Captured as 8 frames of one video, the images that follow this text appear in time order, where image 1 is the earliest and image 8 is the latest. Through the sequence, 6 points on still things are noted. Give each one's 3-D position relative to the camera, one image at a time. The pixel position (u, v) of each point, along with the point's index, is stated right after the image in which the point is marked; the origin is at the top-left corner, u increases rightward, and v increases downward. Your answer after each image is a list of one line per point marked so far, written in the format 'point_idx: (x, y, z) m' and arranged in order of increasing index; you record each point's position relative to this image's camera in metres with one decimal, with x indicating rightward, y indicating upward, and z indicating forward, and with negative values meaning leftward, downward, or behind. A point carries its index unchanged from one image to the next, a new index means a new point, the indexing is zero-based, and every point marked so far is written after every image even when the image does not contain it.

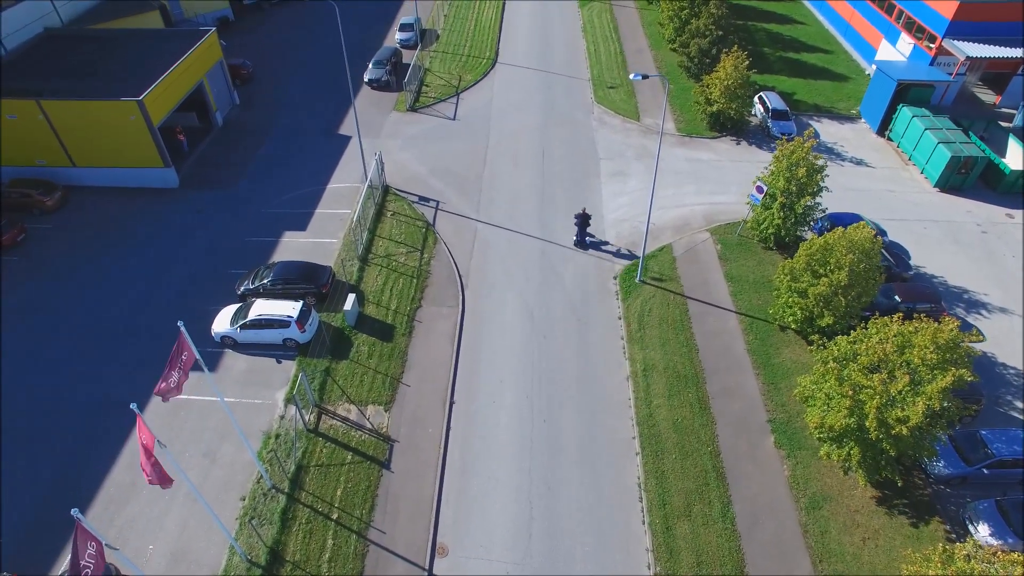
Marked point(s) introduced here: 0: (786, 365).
0: (+6.9, -1.9, +17.9) m
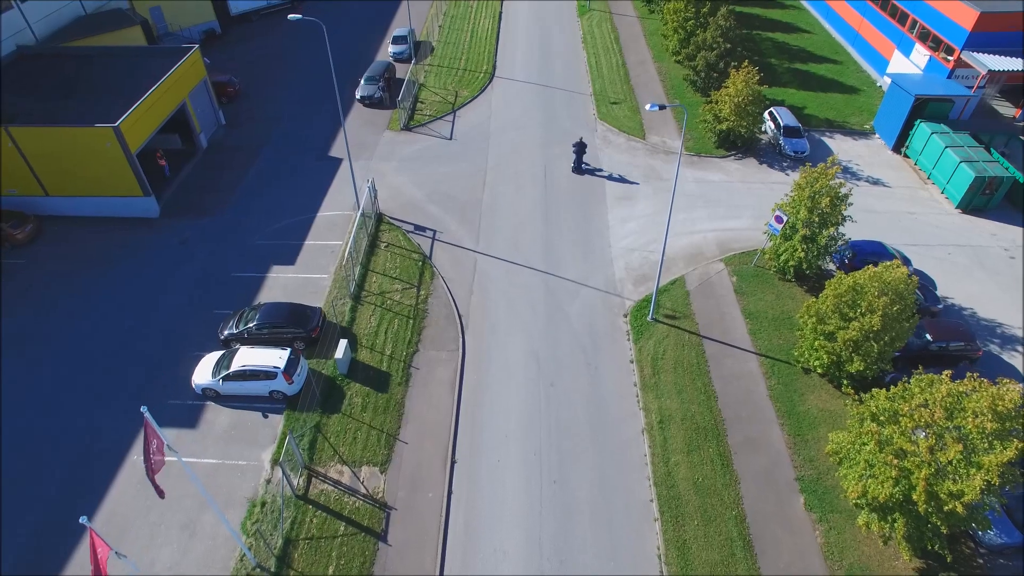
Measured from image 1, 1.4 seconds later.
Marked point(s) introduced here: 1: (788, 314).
0: (+7.0, -2.9, +16.6) m
1: (+7.4, -0.7, +19.3) m
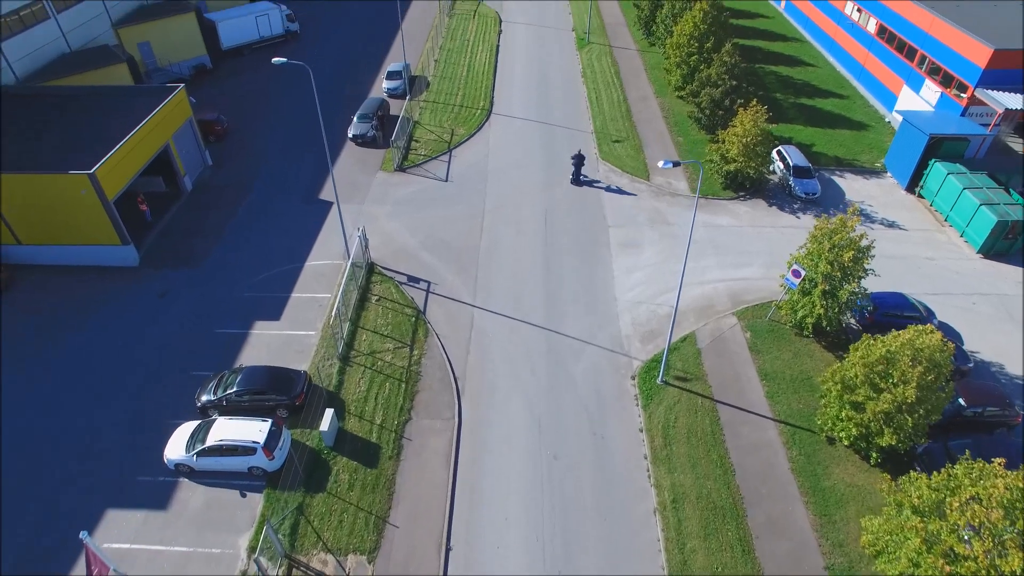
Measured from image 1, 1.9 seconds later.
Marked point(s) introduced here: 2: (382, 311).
0: (+7.0, -4.3, +15.3) m
1: (+7.4, -2.2, +18.0) m
2: (-3.6, -0.7, +19.9) m
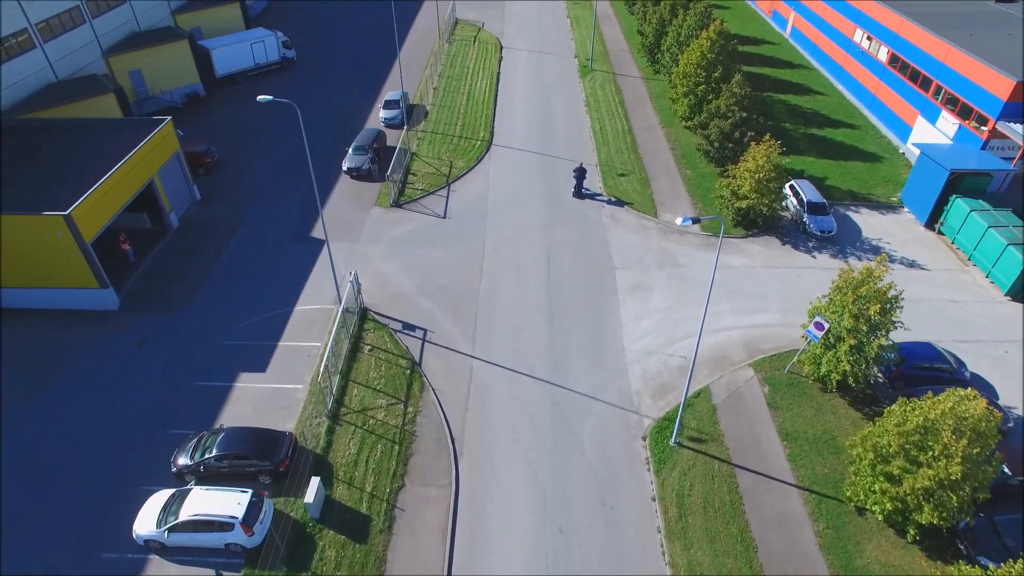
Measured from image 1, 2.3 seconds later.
0: (+7.0, -5.5, +13.9) m
1: (+7.5, -3.4, +16.7) m
2: (-3.6, -1.9, +18.6) m
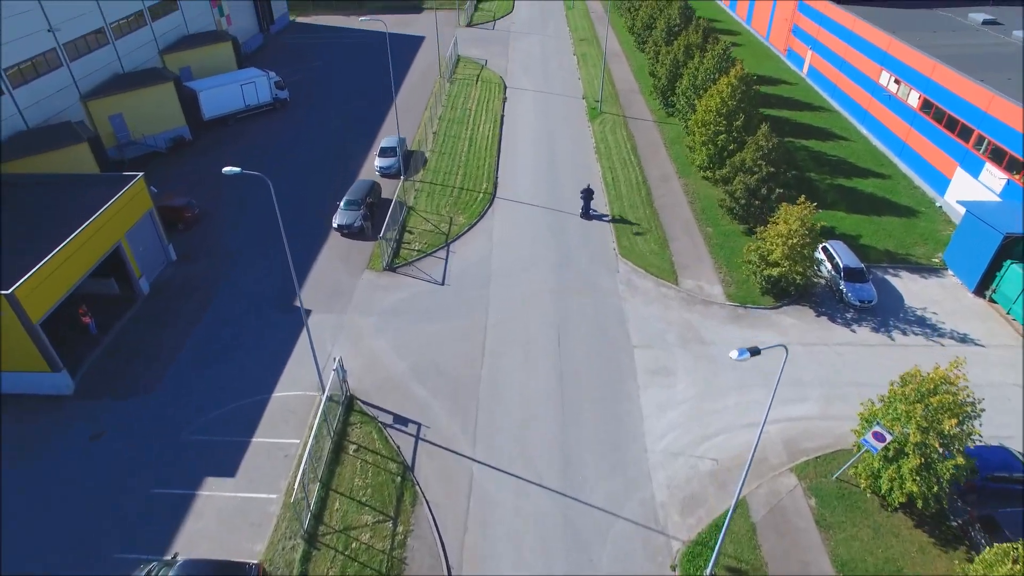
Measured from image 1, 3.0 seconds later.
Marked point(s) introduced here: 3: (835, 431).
0: (+7.1, -7.5, +11.3) m
1: (+7.6, -5.5, +14.2) m
2: (-3.4, -4.0, +16.2) m
3: (+7.8, -3.4, +17.3) m
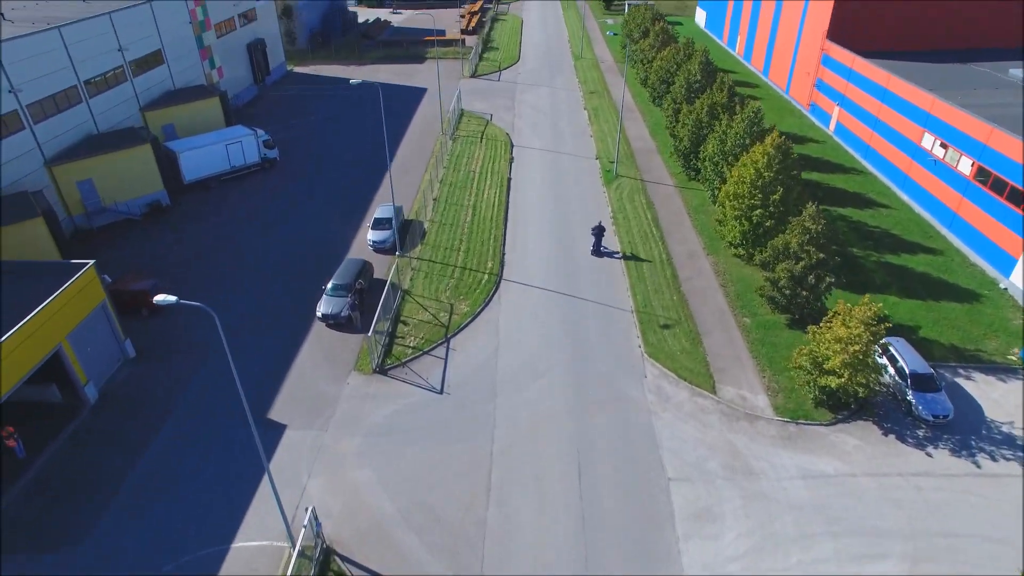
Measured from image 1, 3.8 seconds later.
0: (+7.4, -9.8, +7.7) m
1: (+7.8, -8.0, +10.6) m
2: (-3.2, -6.6, +12.7) m
3: (+8.0, -6.1, +13.8) m
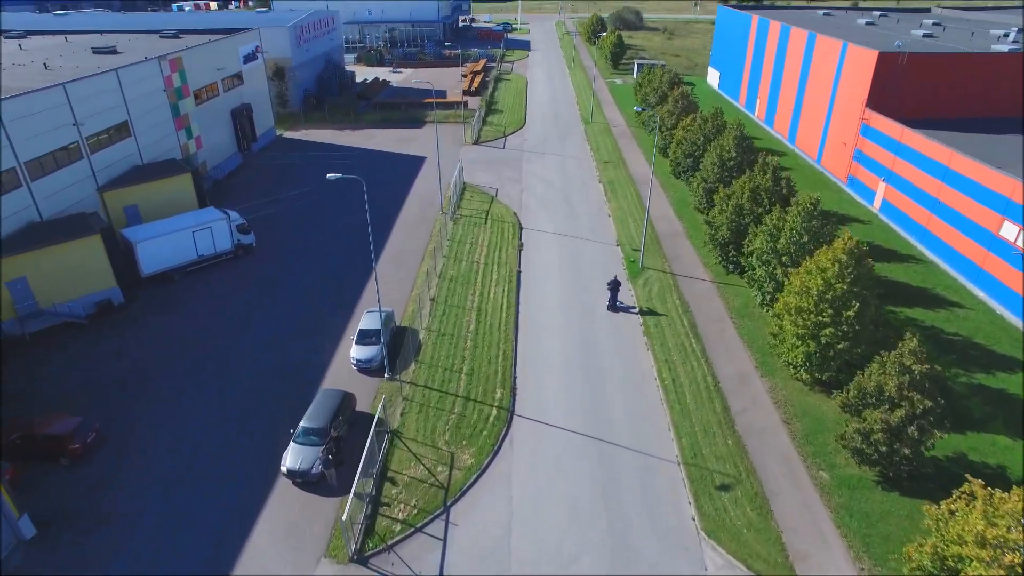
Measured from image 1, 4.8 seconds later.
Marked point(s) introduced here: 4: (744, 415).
0: (+7.8, -12.5, +2.4) m
1: (+8.2, -10.8, +5.4) m
2: (-2.8, -9.6, +7.7) m
3: (+8.4, -9.1, +8.8) m
4: (+6.4, -3.4, +19.6) m
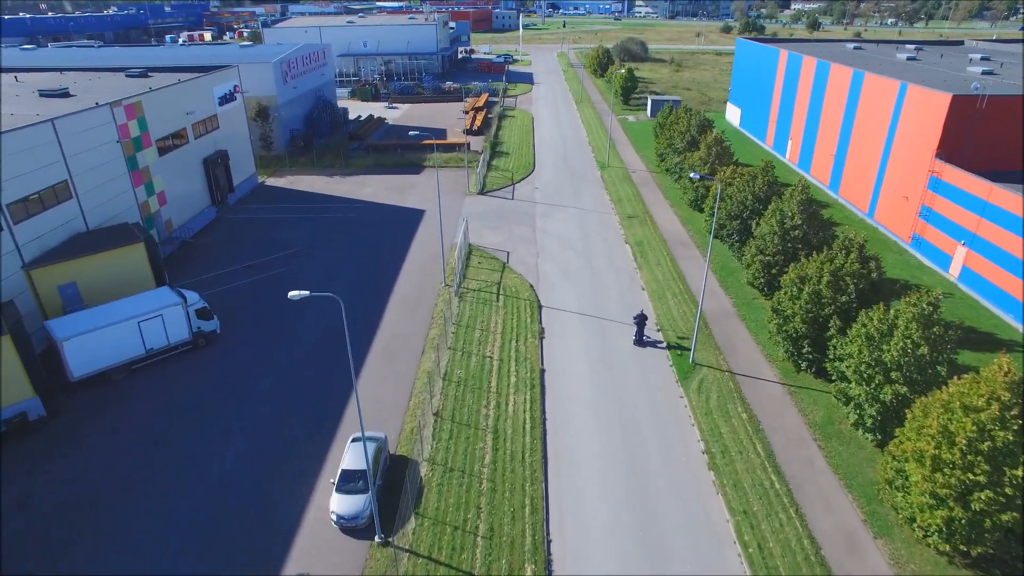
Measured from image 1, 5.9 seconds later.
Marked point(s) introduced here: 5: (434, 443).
0: (+8.6, -14.8, -3.3) m
1: (+9.0, -13.2, -0.2) m
2: (-2.0, -12.1, +2.0) m
3: (+9.2, -11.7, +3.2) m
4: (+7.1, -6.4, +14.2) m
5: (-2.1, -4.1, +19.0) m
